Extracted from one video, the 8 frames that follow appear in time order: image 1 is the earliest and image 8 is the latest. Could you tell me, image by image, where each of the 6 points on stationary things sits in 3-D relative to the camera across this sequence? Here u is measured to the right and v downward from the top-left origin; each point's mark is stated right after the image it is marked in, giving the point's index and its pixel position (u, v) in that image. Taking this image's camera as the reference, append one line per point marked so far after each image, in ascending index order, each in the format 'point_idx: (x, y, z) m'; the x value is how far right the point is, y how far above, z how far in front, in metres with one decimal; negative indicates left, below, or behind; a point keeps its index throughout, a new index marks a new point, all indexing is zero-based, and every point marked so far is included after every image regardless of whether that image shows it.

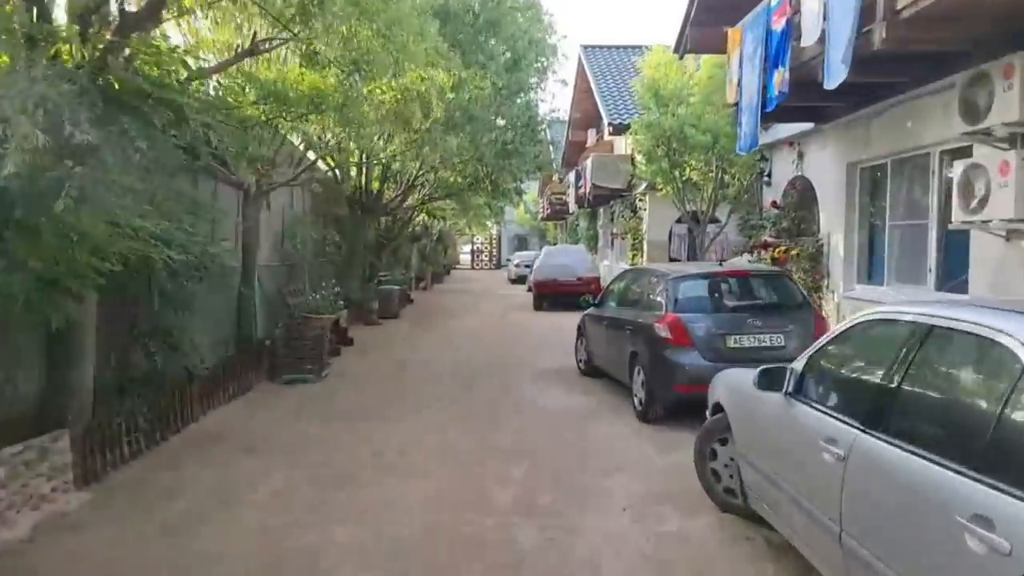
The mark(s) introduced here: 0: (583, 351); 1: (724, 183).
0: (+1.2, -1.0, +11.4) m
1: (+5.8, +2.9, +19.1) m
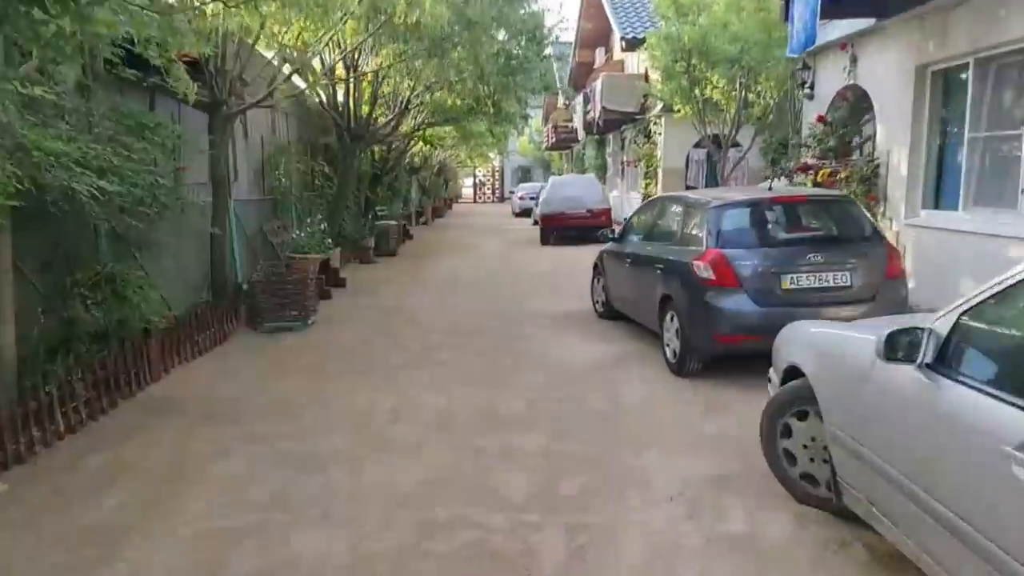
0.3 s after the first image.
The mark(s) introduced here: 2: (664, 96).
0: (+1.3, 0.0, +10.2) m
1: (+5.9, +4.6, +17.4) m
2: (+4.0, +5.1, +18.5) m
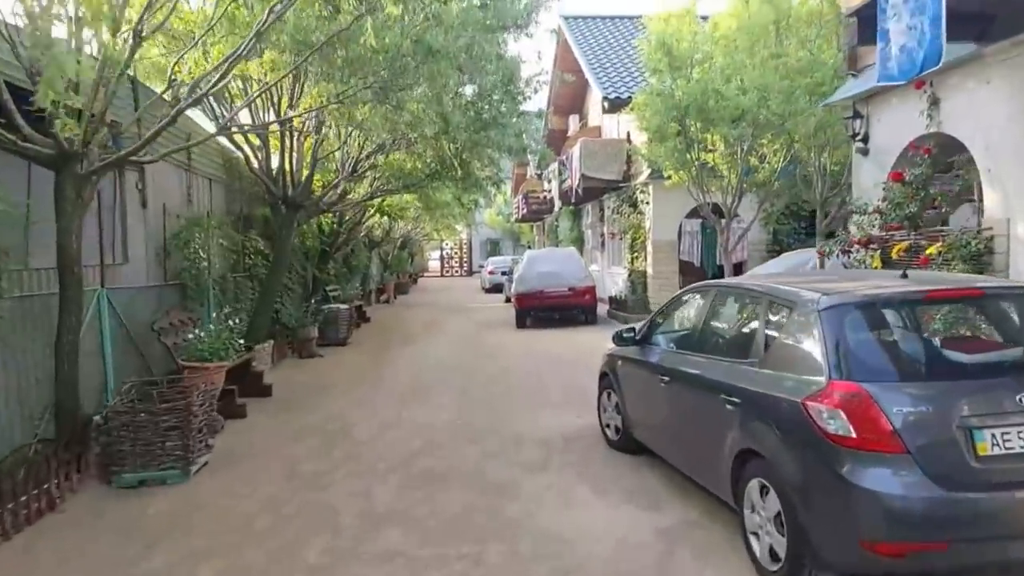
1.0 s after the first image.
0: (+1.1, -1.3, +7.3) m
1: (+5.3, +2.7, +15.2) m
2: (+3.3, +3.0, +16.2) m
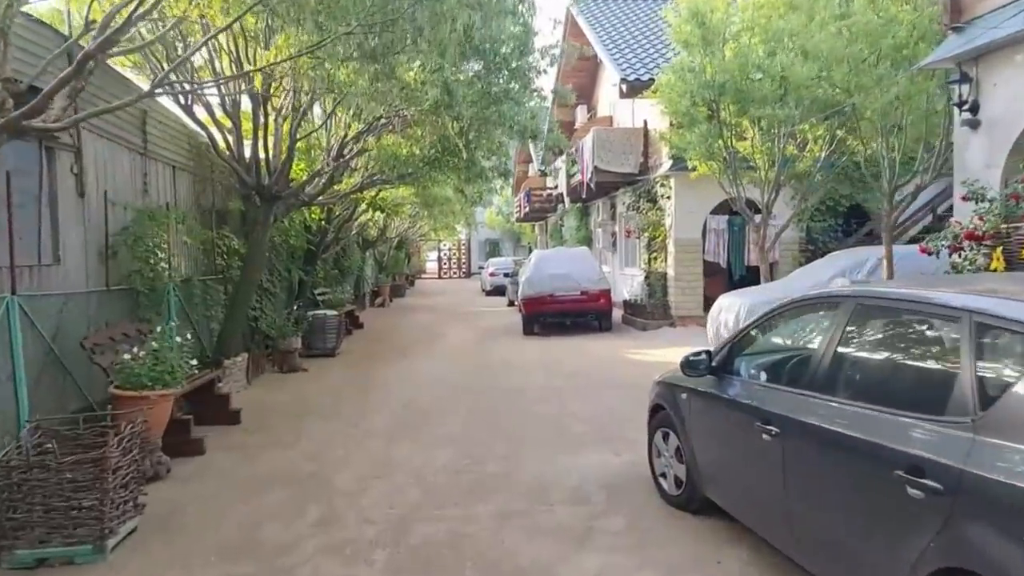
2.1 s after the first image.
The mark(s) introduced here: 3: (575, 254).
0: (+1.3, -1.4, +5.6) m
1: (+5.4, +2.6, +13.5) m
2: (+3.5, +2.9, +14.5) m
3: (+1.6, +0.9, +17.9) m
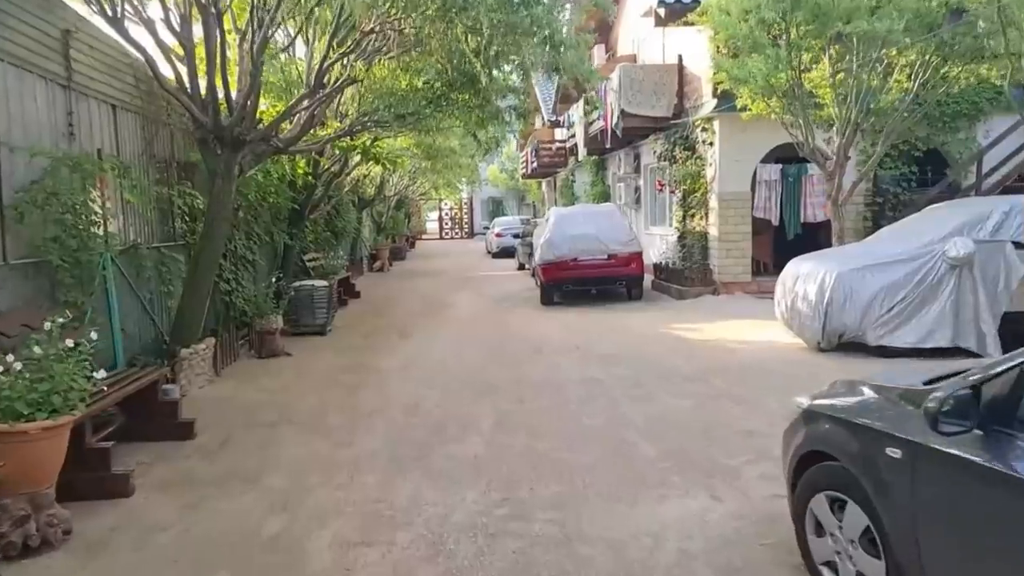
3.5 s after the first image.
0: (+1.7, -1.2, +3.4) m
1: (+5.8, +3.2, +11.1) m
2: (+3.9, +3.6, +12.0) m
3: (+2.0, +1.7, +15.6) m
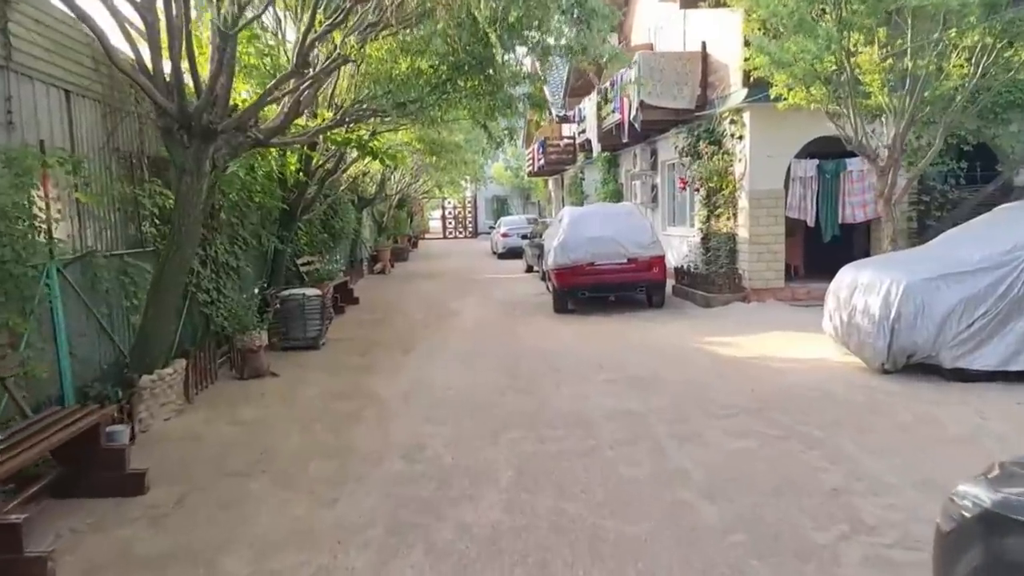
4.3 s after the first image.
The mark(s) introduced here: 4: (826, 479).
0: (+1.8, -1.4, +2.2) m
1: (+6.0, +3.1, +9.8) m
2: (+4.0, +3.4, +10.8) m
3: (+2.2, +1.6, +14.3) m
4: (+2.4, -1.5, +5.3) m
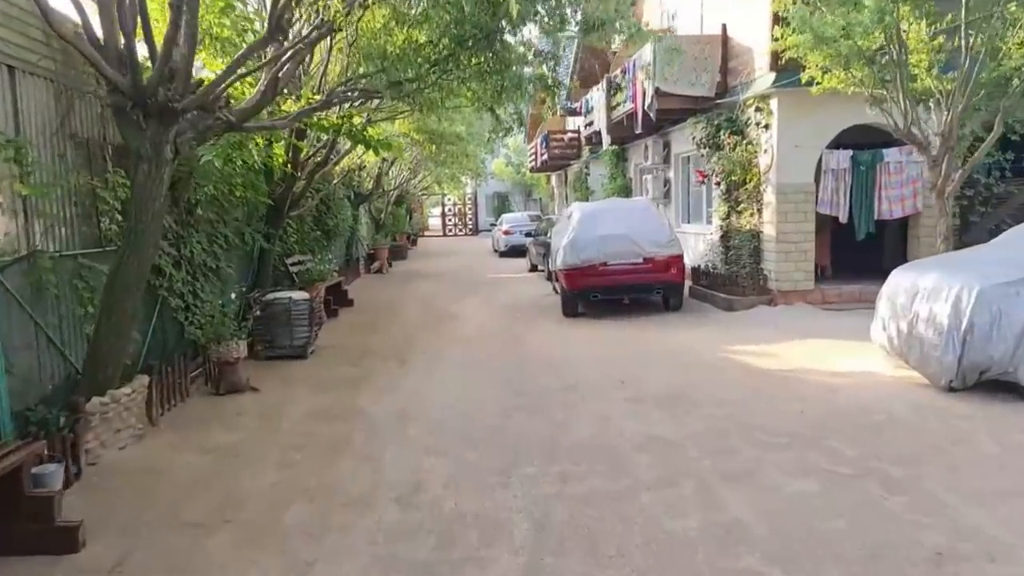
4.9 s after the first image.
0: (+2.0, -1.5, +1.1) m
1: (+6.1, +3.0, +8.8) m
2: (+4.2, +3.4, +9.7) m
3: (+2.3, +1.5, +13.3) m
4: (+2.5, -1.5, +4.2) m
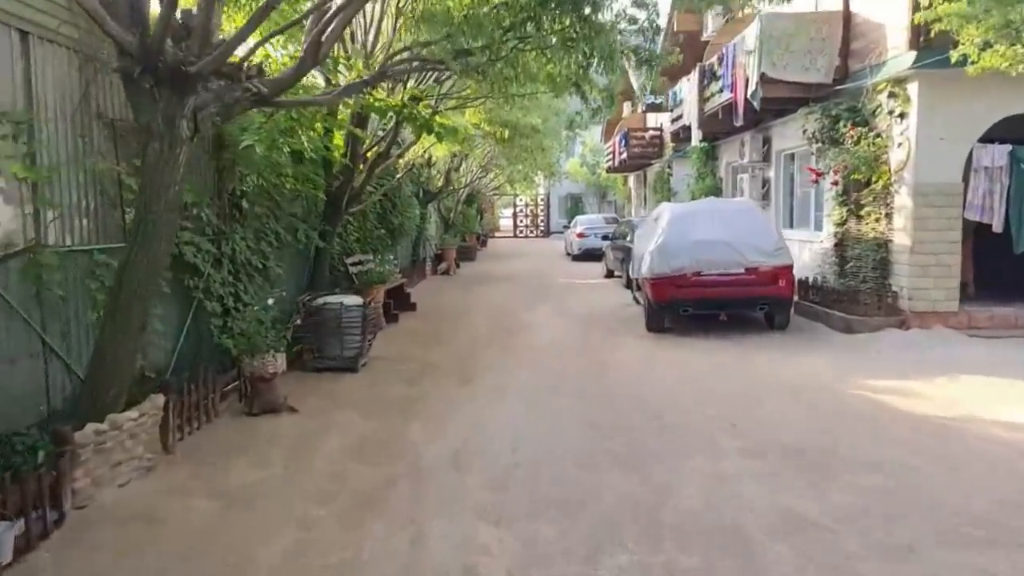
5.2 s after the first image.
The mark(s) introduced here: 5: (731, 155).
0: (+2.0, -1.7, -0.5) m
1: (+7.1, +2.7, +6.7) m
2: (+5.2, +3.1, +7.8) m
3: (+3.7, +1.3, +11.5) m
4: (+2.9, -1.7, +2.5) m
5: (+5.8, +3.5, +18.1) m
